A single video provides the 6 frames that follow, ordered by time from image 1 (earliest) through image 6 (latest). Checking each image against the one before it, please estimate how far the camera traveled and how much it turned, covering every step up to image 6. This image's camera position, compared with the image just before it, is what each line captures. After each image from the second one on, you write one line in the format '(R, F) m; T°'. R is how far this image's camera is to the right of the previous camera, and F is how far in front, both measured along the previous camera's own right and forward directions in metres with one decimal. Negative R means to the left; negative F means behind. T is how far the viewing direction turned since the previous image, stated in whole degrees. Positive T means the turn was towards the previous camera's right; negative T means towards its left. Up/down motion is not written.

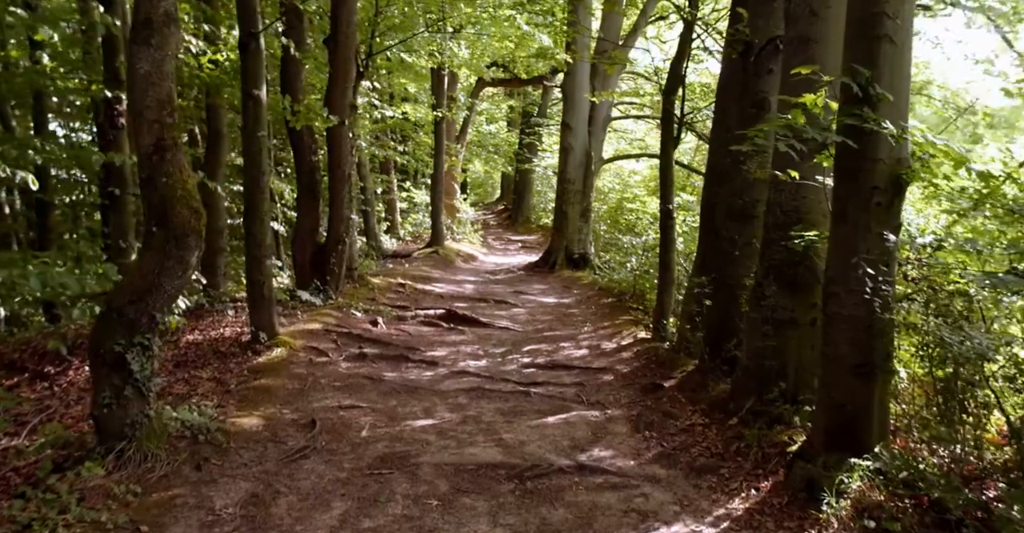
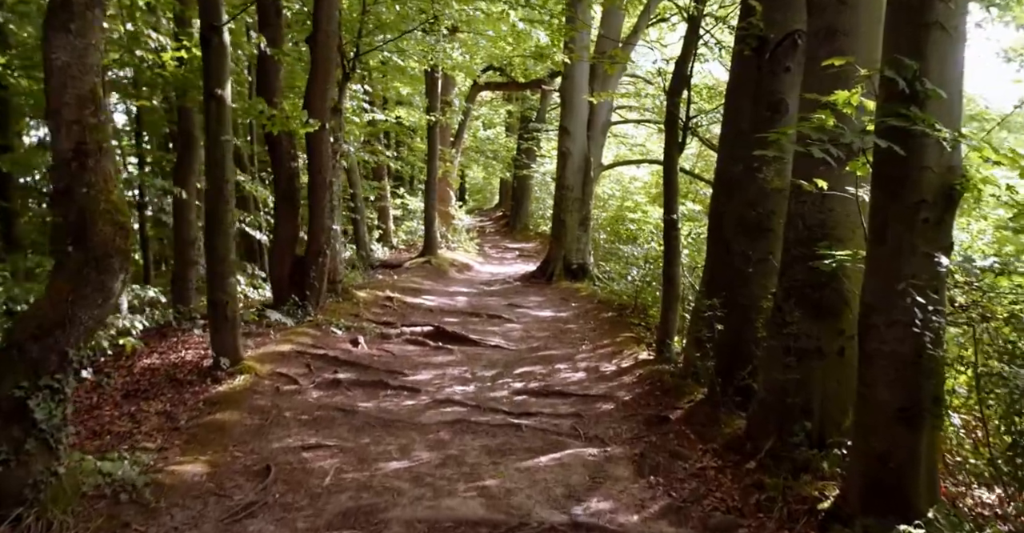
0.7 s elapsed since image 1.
(+0.1, +0.8) m; 0°
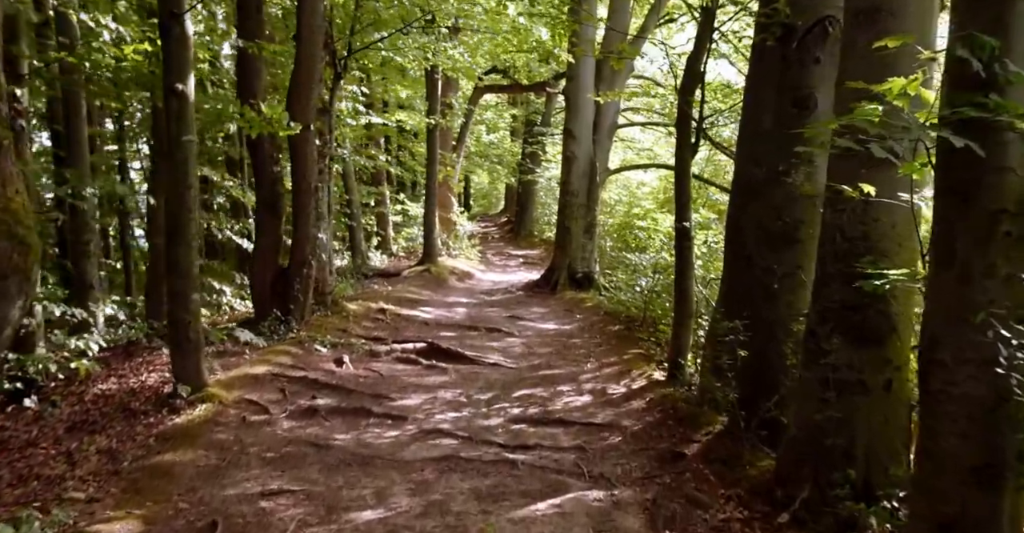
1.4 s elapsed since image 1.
(+0.1, +0.8) m; 0°
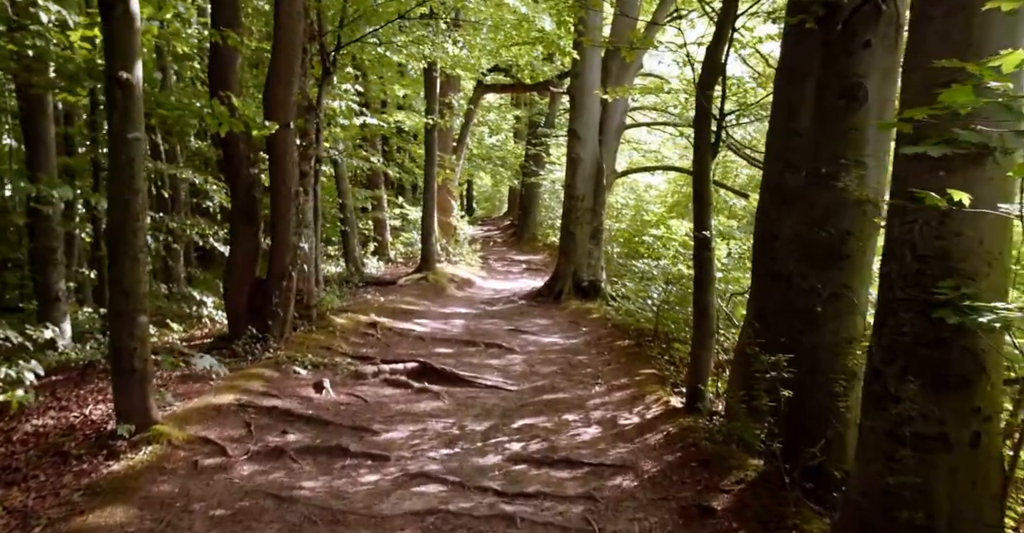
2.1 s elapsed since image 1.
(0.0, +0.9) m; 0°
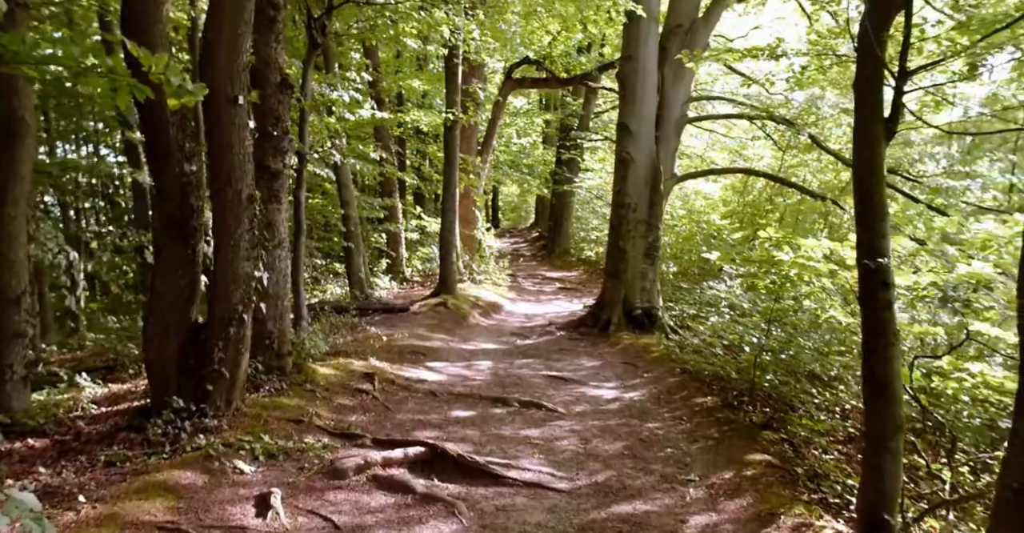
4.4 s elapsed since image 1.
(-0.2, +3.0) m; -2°
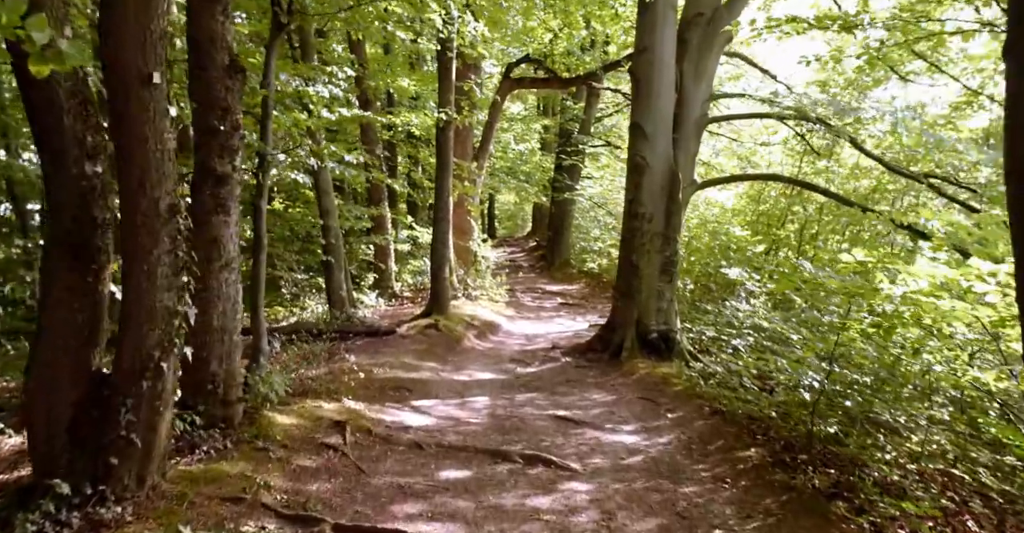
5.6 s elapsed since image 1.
(-0.1, +1.6) m; 0°
